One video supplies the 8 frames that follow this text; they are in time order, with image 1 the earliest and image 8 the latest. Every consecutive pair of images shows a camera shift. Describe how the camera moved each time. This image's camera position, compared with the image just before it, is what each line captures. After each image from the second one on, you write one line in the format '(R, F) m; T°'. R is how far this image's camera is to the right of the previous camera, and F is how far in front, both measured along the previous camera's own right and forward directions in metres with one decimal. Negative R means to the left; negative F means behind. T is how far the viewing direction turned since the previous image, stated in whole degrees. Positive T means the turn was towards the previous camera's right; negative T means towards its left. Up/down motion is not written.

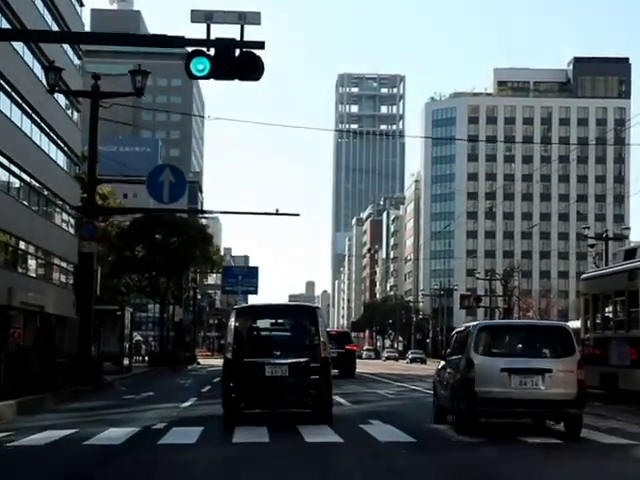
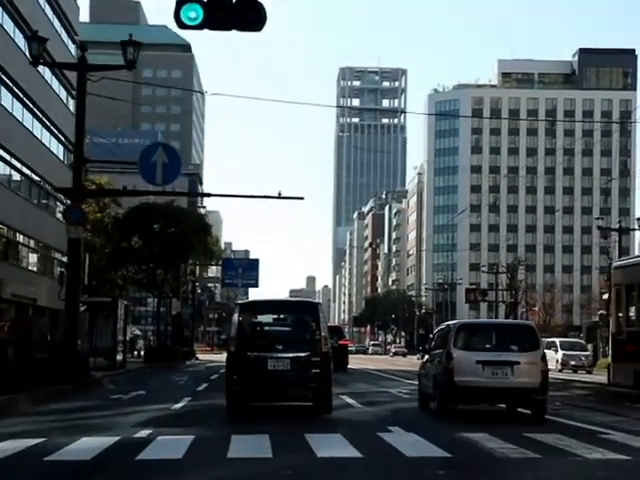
(-0.1, +1.9) m; 0°
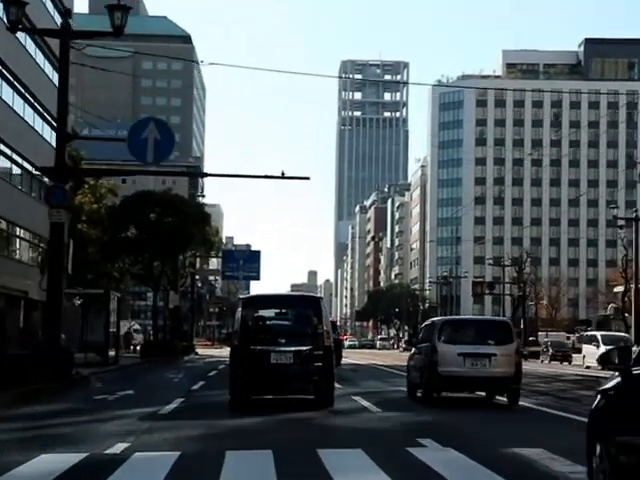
(-0.1, +2.0) m; 0°
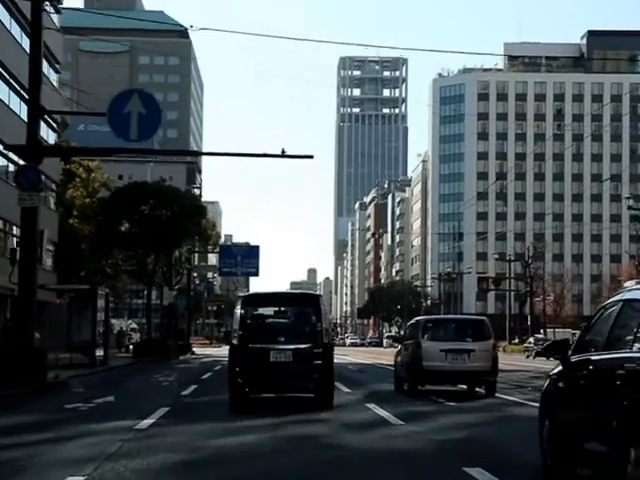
(-0.1, +2.2) m; 0°
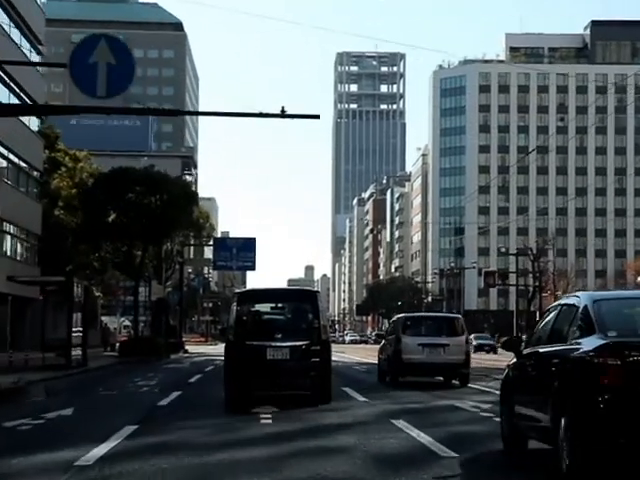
(-0.1, +3.2) m; 0°
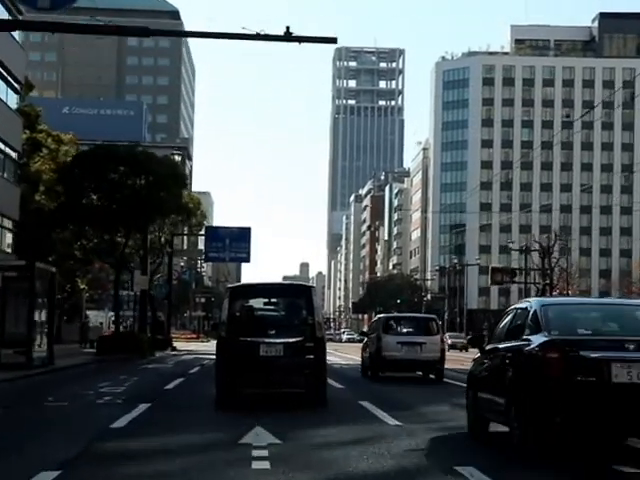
(-0.1, +3.8) m; 0°
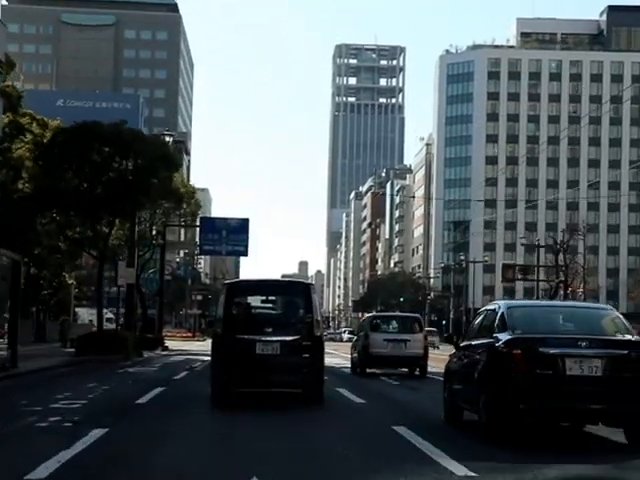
(-0.1, +3.5) m; 0°
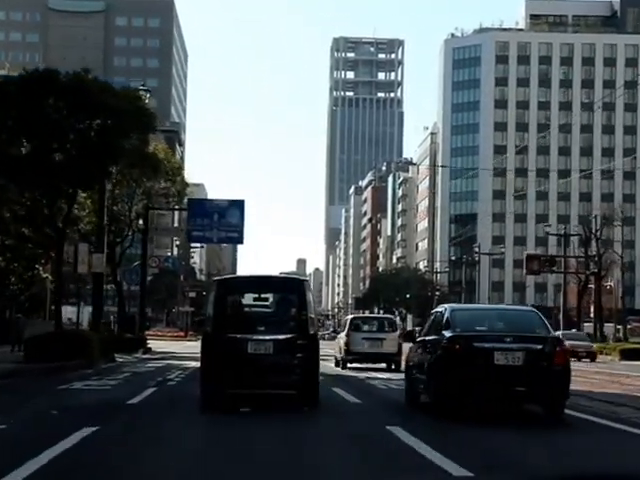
(-0.2, +6.5) m; 0°
